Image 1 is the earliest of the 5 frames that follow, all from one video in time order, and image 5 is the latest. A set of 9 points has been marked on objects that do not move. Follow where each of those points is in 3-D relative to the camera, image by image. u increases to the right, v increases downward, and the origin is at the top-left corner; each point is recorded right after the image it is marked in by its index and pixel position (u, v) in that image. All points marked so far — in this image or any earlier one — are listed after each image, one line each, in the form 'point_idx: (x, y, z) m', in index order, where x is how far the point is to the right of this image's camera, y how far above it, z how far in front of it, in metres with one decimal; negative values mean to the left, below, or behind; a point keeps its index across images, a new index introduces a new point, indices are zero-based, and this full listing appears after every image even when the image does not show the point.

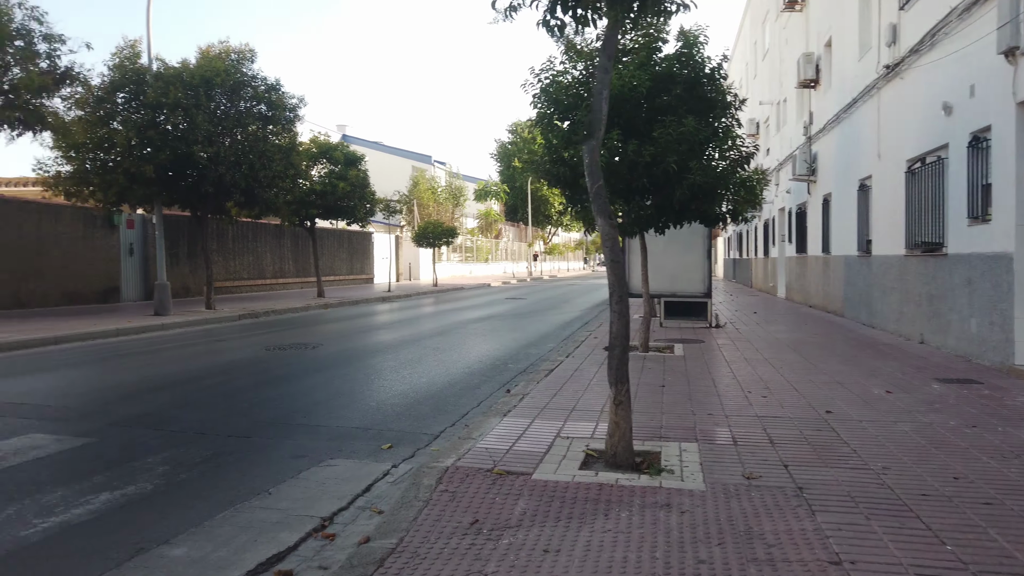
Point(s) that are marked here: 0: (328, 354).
0: (-2.8, -1.0, +11.4) m
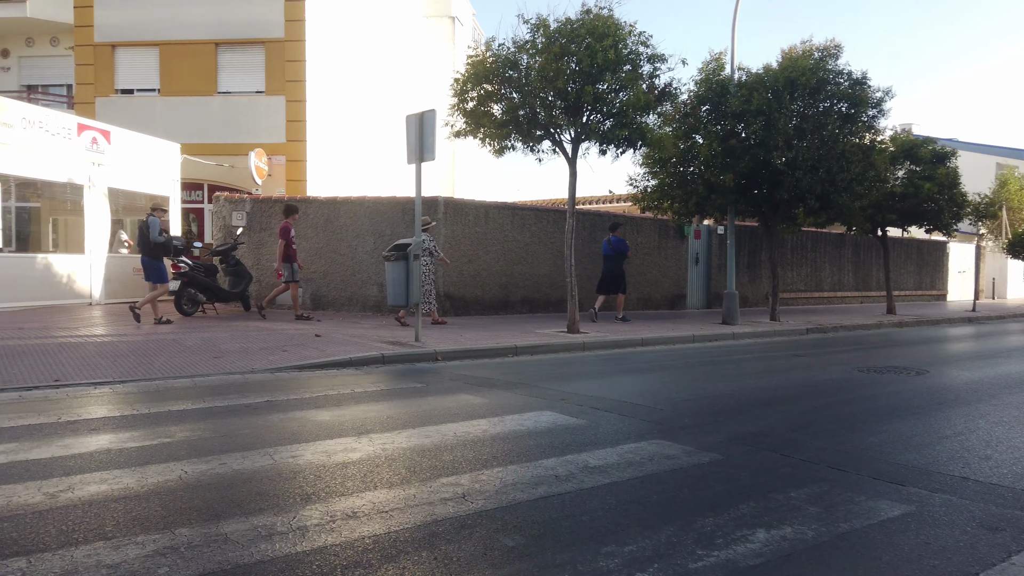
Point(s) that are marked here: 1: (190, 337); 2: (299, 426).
0: (+5.4, -1.2, +9.4) m
1: (-4.9, -0.8, +11.6) m
2: (-1.7, -1.1, +6.2) m
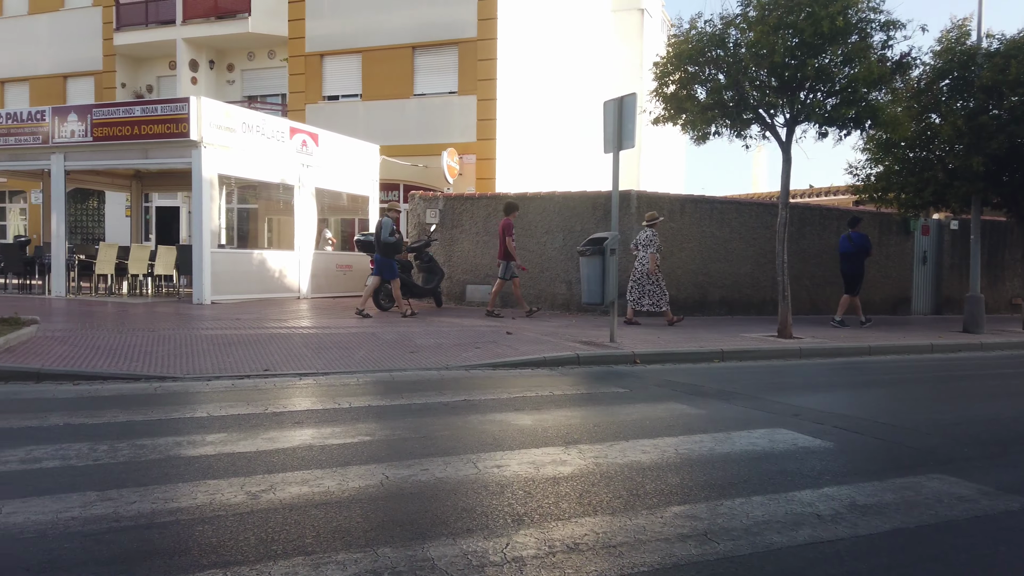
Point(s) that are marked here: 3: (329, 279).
0: (+7.6, -1.2, +7.1) m
1: (-1.9, -0.7, +11.7) m
2: (-0.1, -1.1, +5.7) m
3: (-4.6, +0.2, +18.9) m
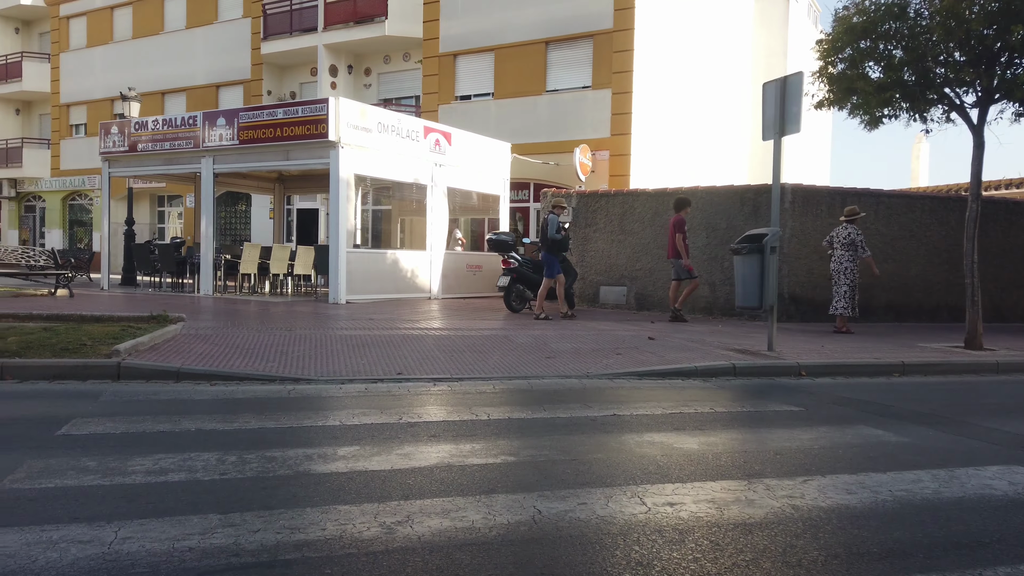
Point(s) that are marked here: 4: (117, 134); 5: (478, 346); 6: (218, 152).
0: (+8.8, -1.3, +5.1) m
1: (+0.2, -0.7, +11.1) m
2: (+1.0, -1.1, +4.9) m
3: (-1.3, +0.2, +18.6) m
4: (-9.7, +3.8, +18.4) m
5: (-0.4, -0.8, +10.0) m
6: (-6.6, +3.1, +17.0) m
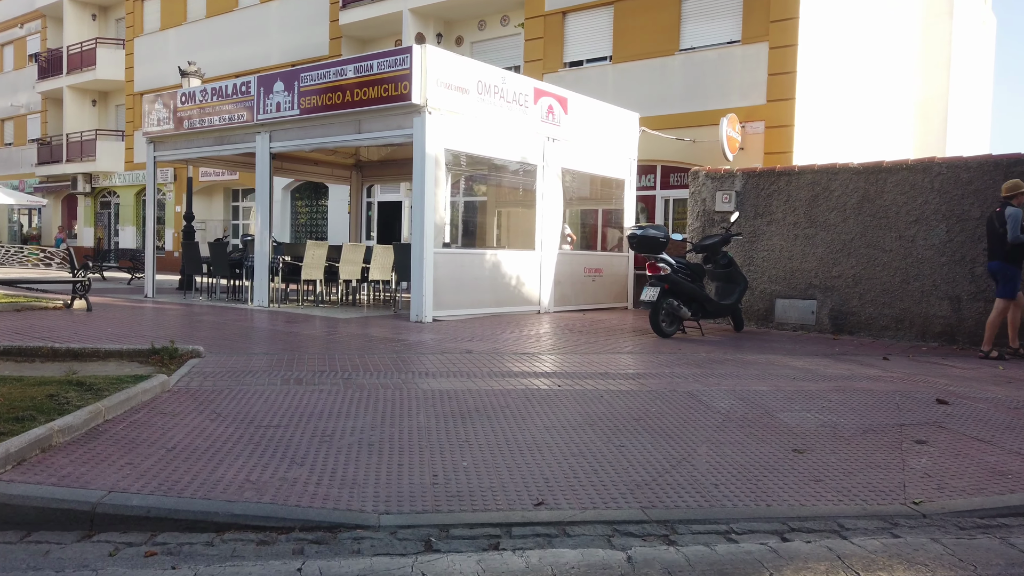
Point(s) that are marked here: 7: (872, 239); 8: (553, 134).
0: (+9.7, -1.6, -0.1) m
1: (+1.8, -0.9, +6.9) m
2: (+2.0, -1.3, +0.6) m
3: (+1.2, 0.0, +14.5) m
4: (-7.1, +3.6, +15.3) m
5: (+1.1, -1.0, +5.9) m
6: (-4.2, +2.9, +13.5) m
7: (+5.3, +0.7, +11.0) m
8: (+0.7, +2.8, +13.7) m
